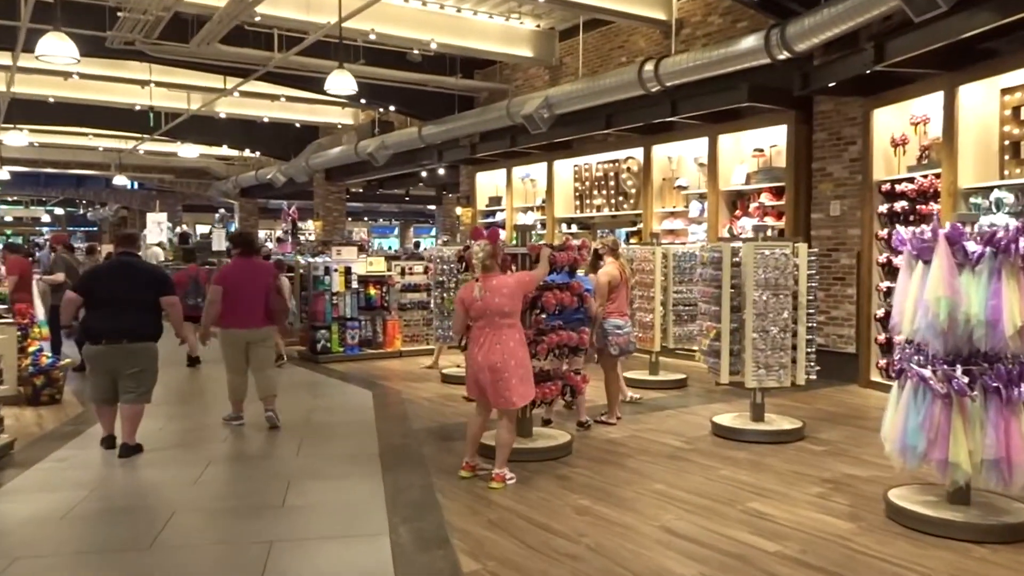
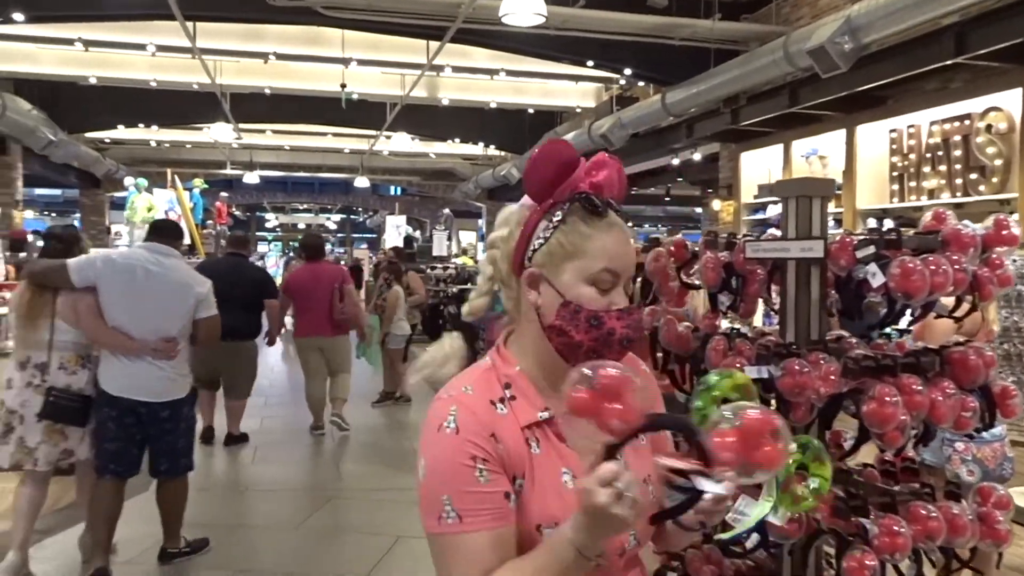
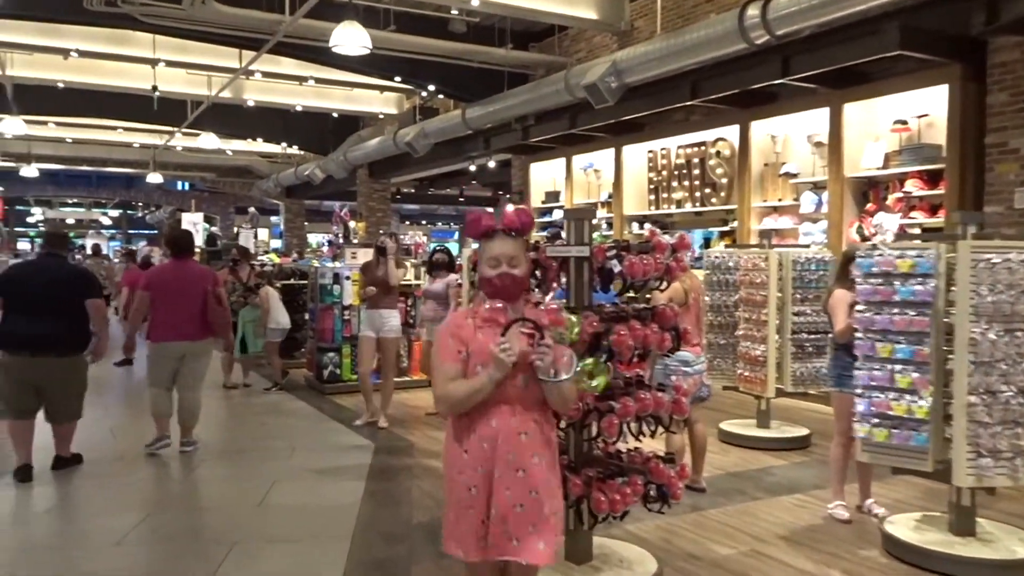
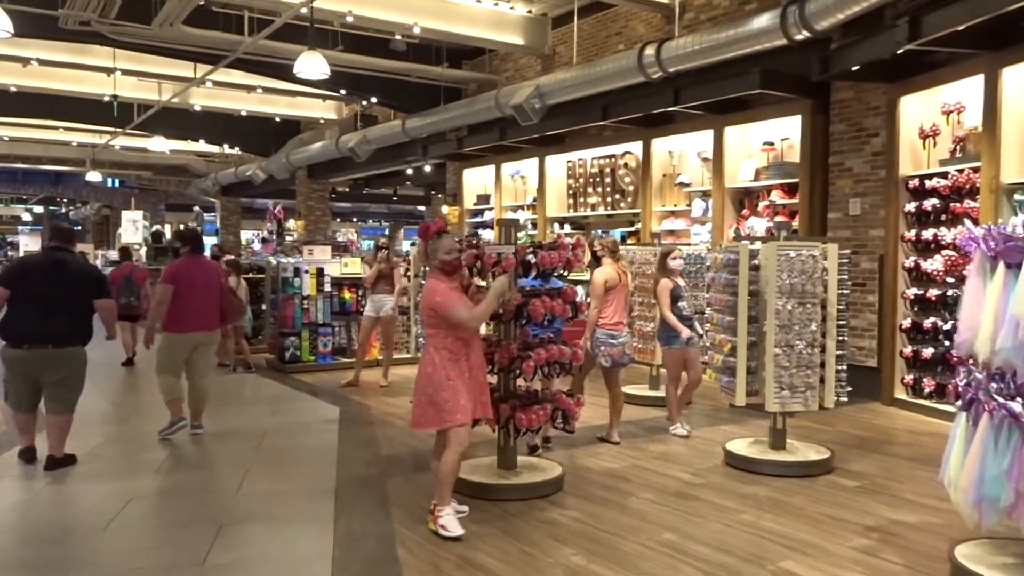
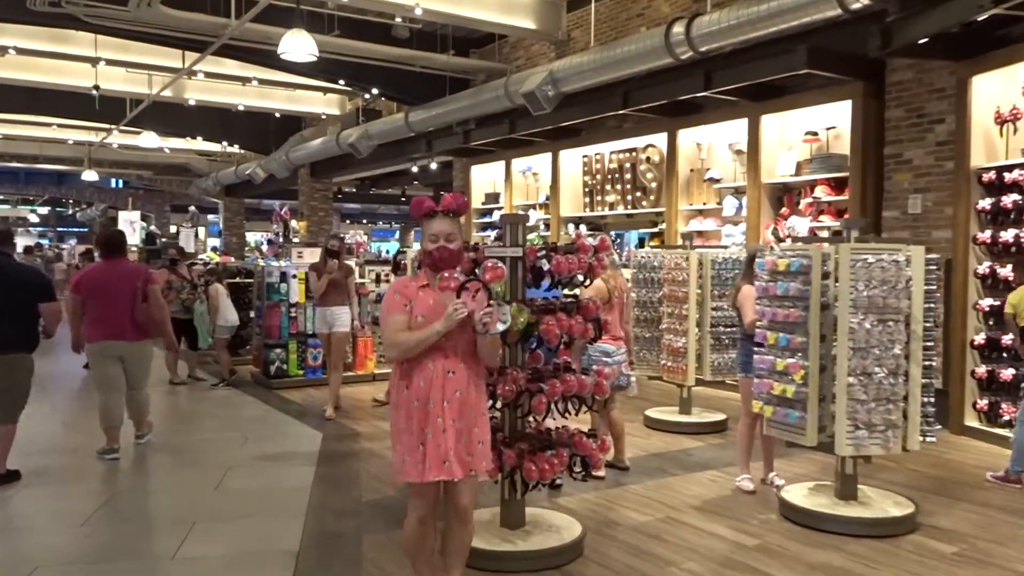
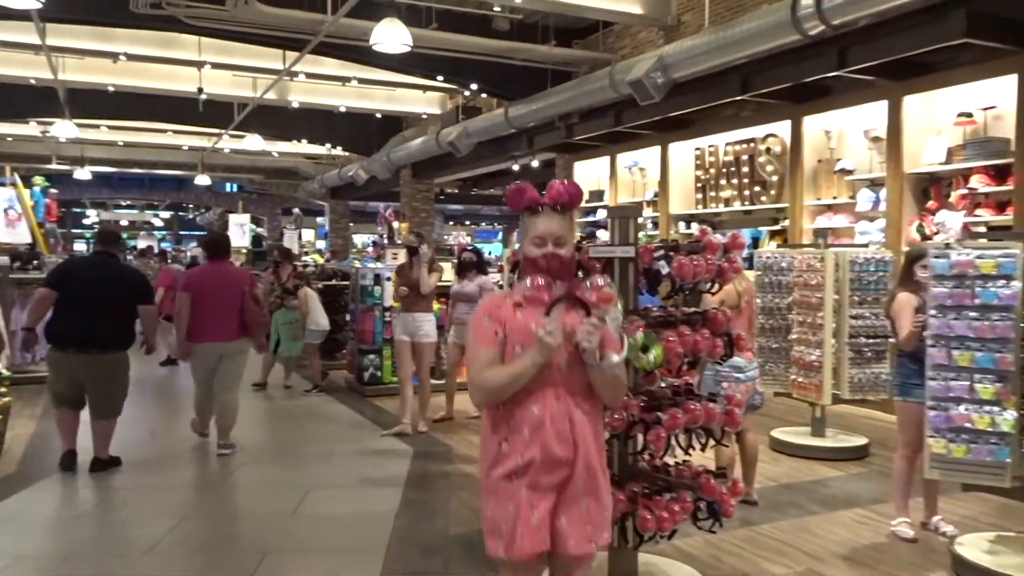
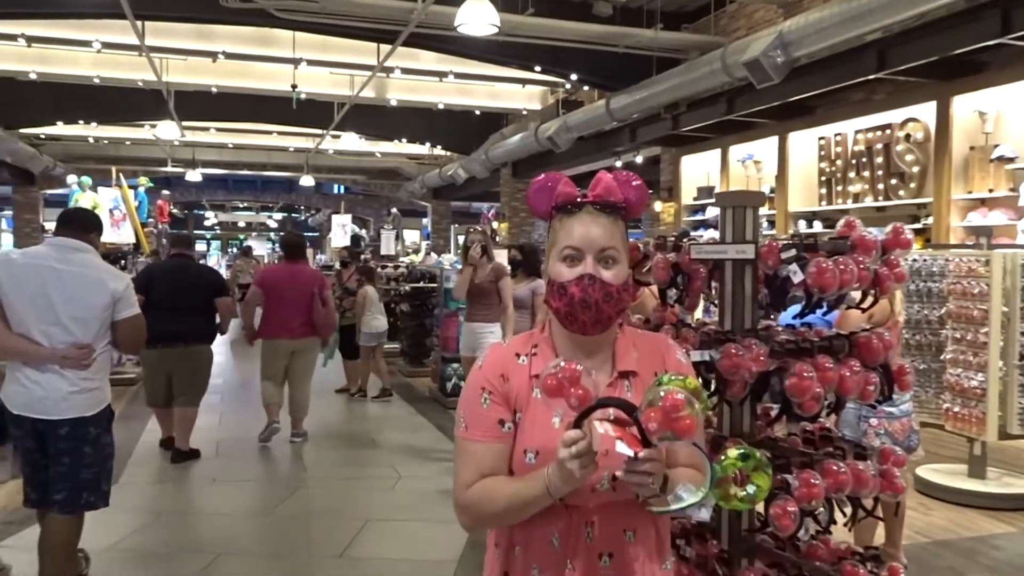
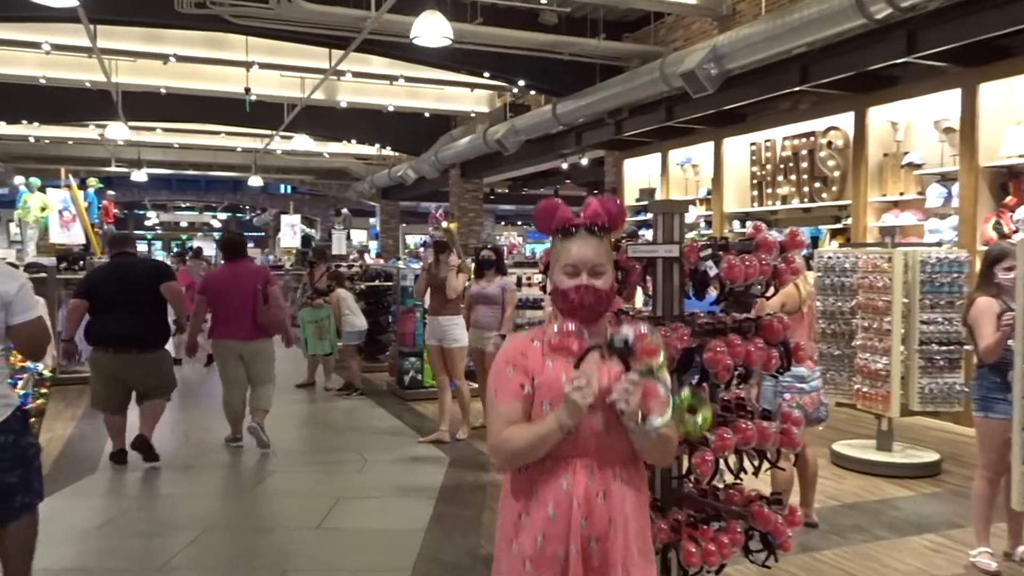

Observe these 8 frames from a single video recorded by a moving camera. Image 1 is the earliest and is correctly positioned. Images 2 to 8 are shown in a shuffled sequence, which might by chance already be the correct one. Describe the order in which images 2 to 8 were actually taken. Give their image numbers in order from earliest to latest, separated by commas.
4, 5, 3, 6, 8, 7, 2
